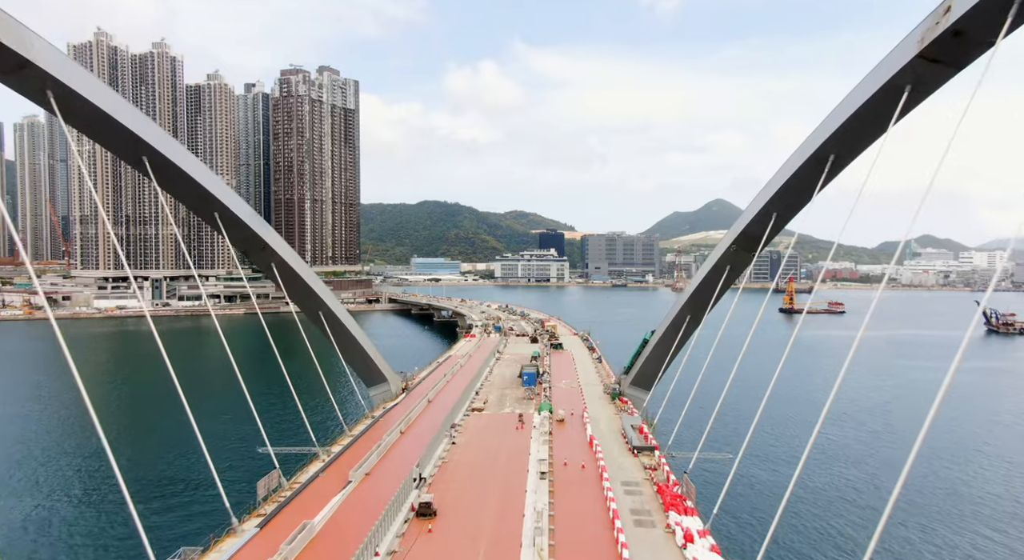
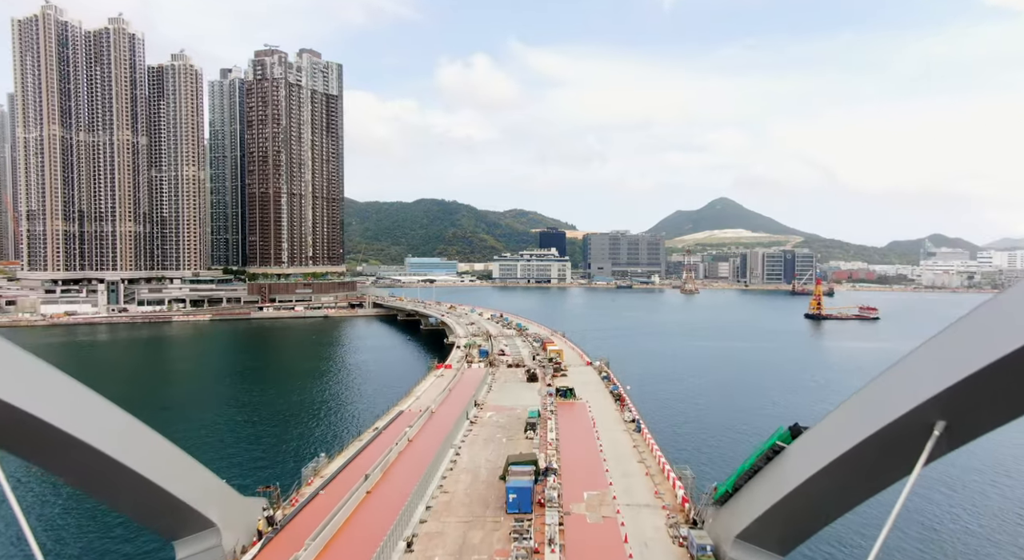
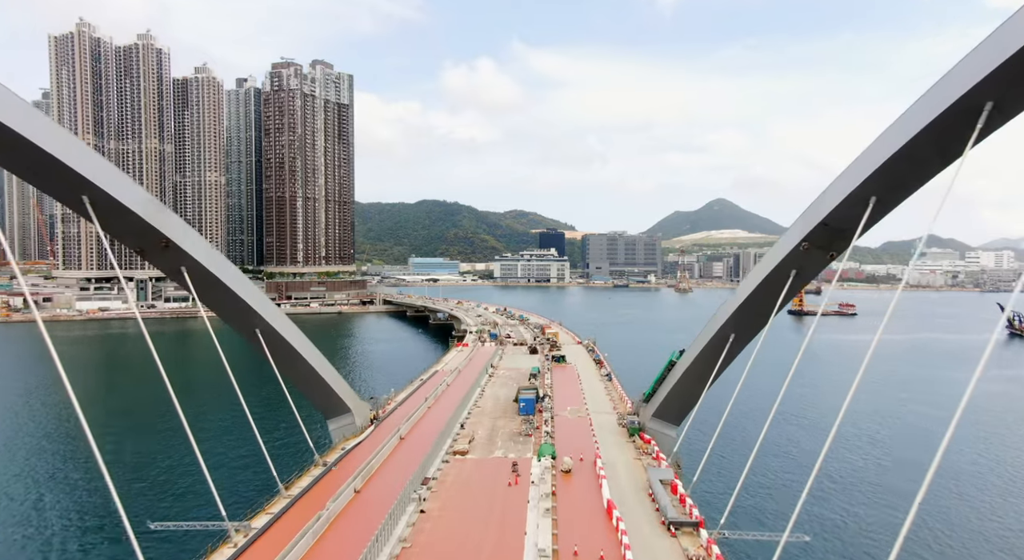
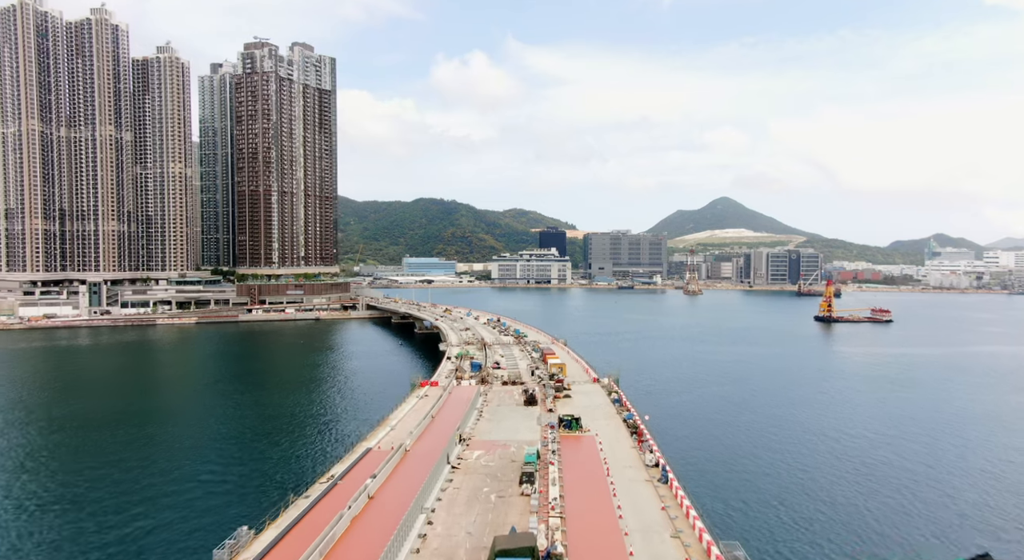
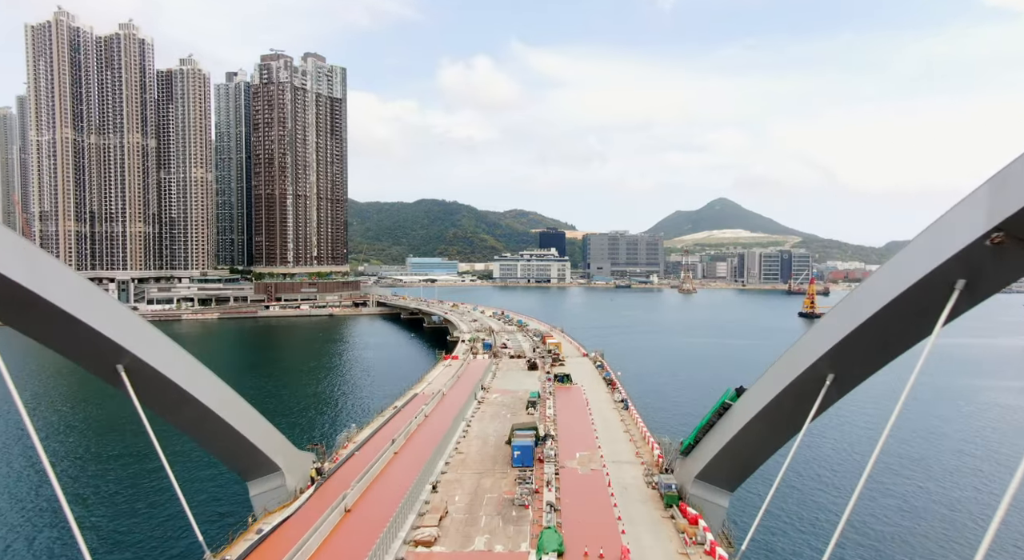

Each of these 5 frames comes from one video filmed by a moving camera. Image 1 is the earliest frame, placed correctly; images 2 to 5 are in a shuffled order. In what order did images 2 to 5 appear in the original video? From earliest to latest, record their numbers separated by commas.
3, 5, 2, 4
